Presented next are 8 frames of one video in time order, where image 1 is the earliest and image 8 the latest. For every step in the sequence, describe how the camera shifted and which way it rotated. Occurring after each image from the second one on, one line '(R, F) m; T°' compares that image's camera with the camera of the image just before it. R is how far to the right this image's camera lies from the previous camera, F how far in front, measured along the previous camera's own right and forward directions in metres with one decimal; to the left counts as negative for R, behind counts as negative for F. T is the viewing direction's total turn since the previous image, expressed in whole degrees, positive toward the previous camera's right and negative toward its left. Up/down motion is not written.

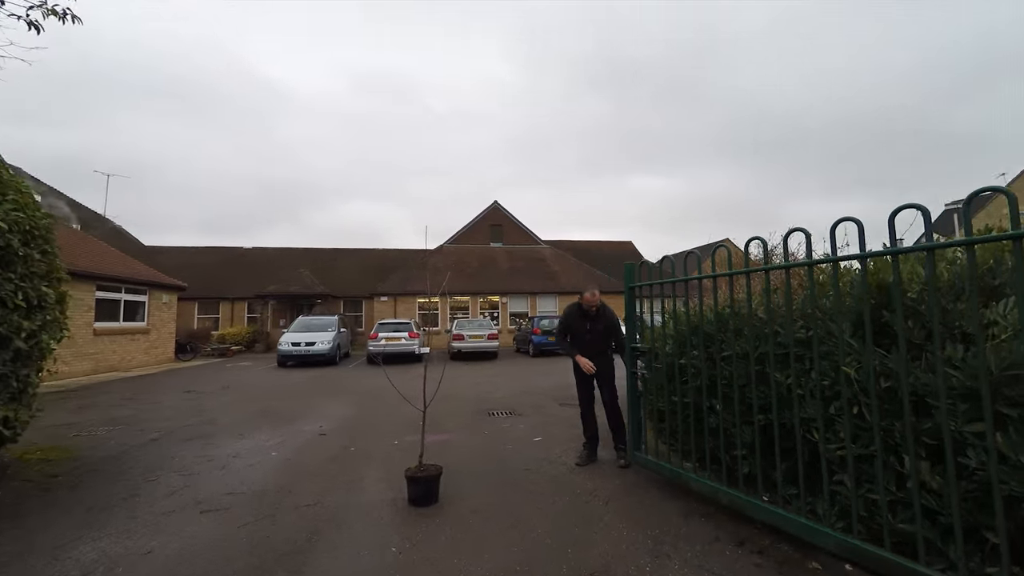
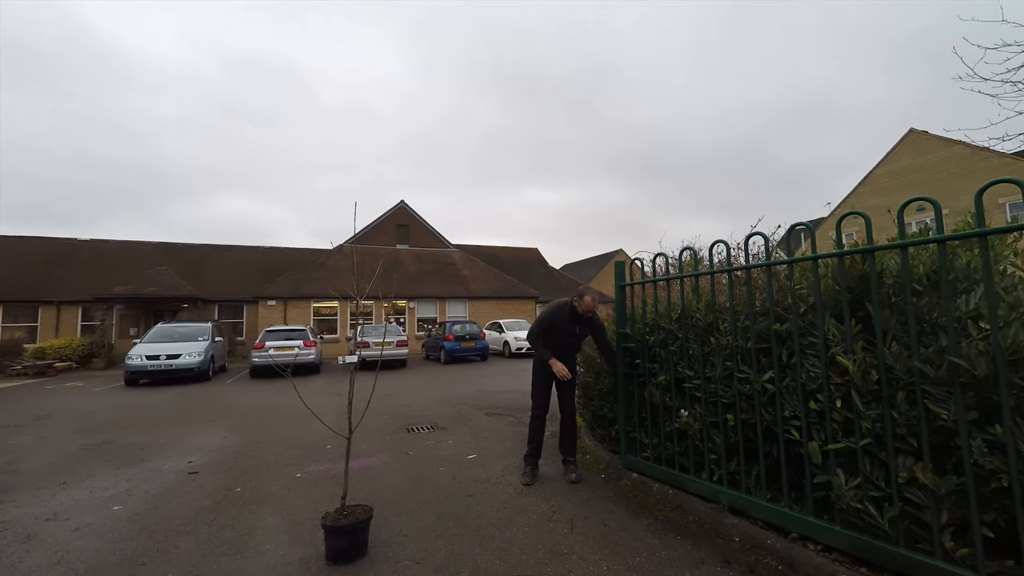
(-0.4, +0.6) m; +13°
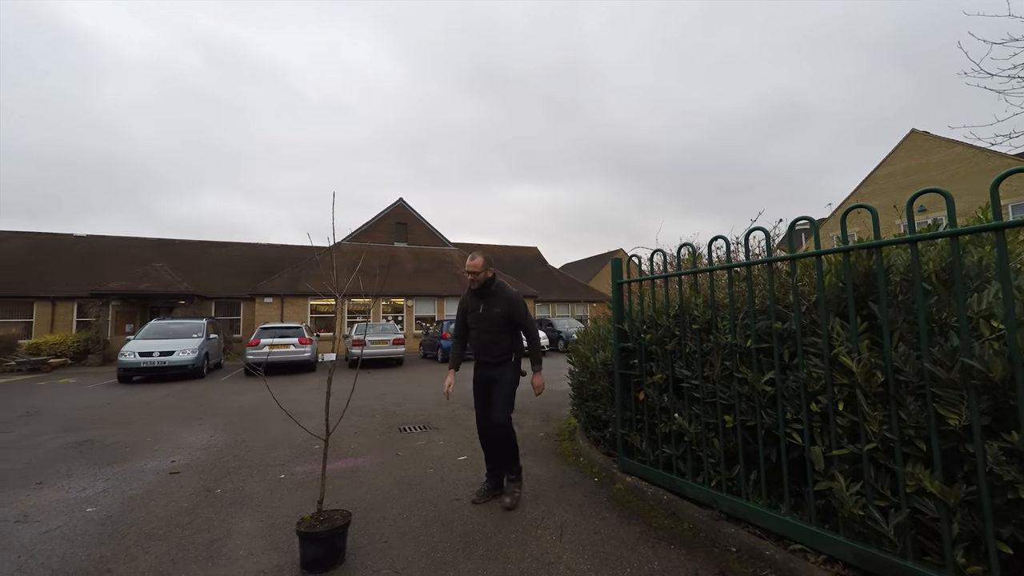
(+0.1, +0.1) m; 0°
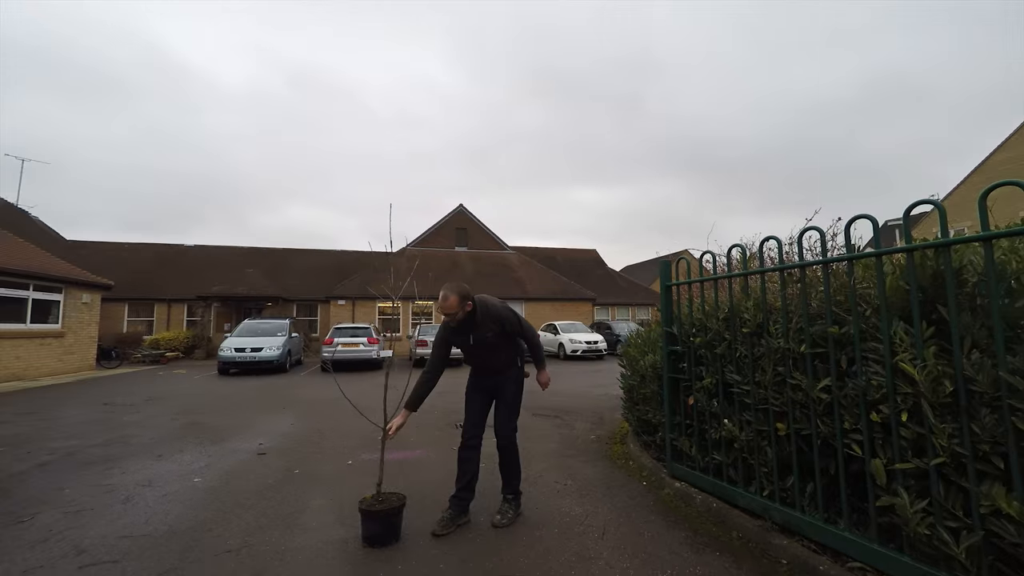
(+0.1, -0.1) m; -8°
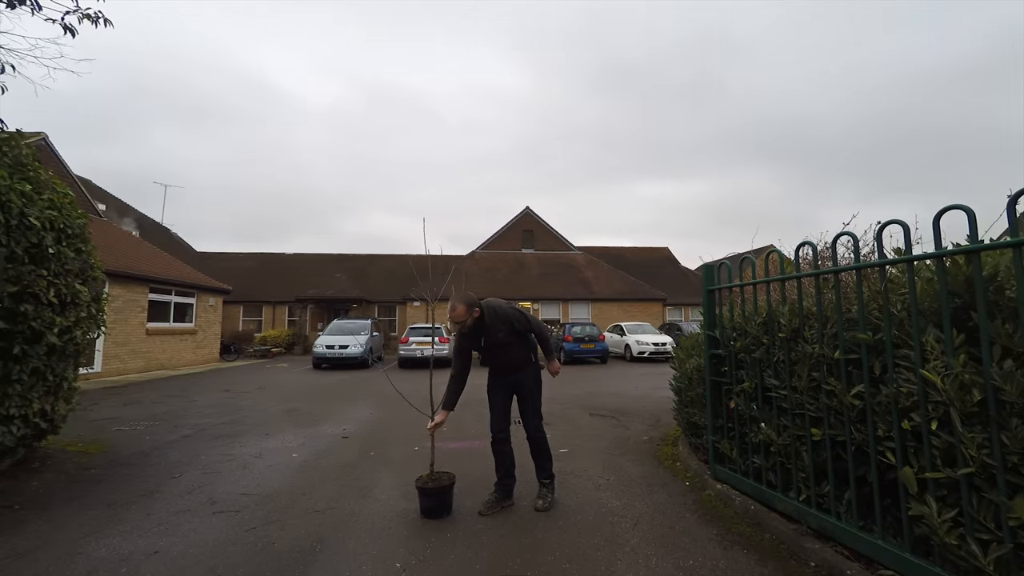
(+0.3, -0.3) m; -10°
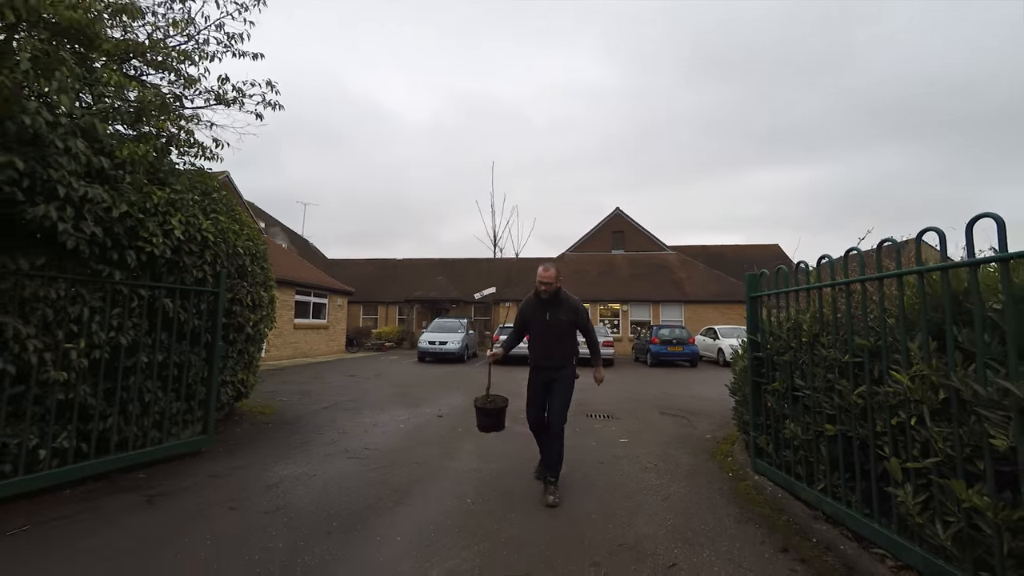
(+0.5, -0.8) m; -13°
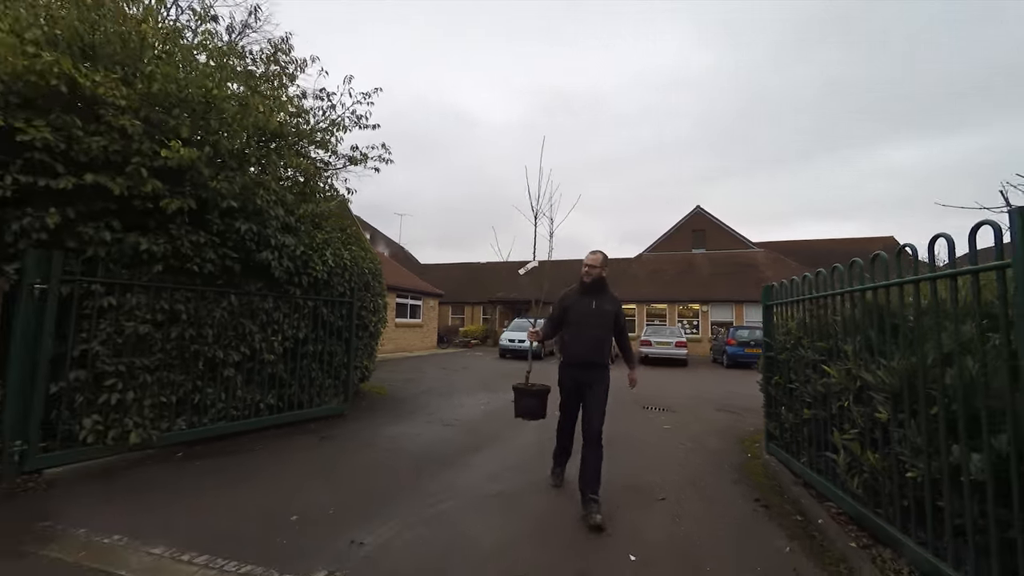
(+0.5, -1.3) m; -11°
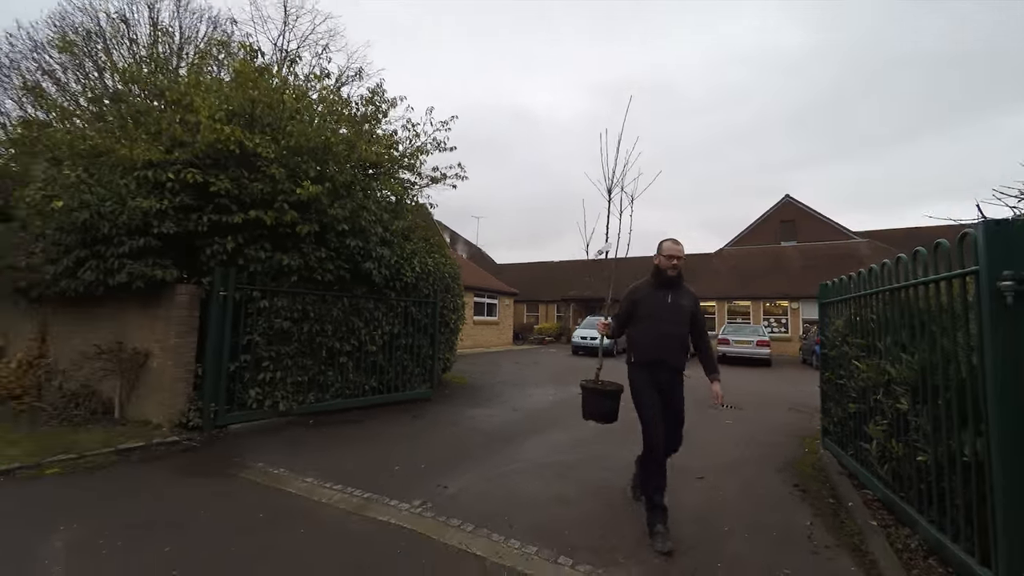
(+0.3, -0.7) m; -11°
